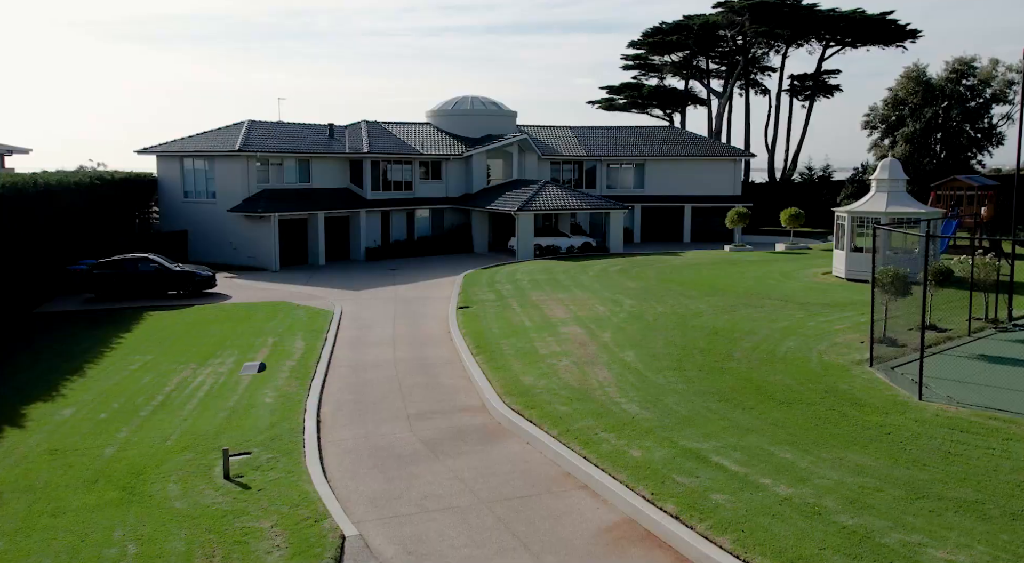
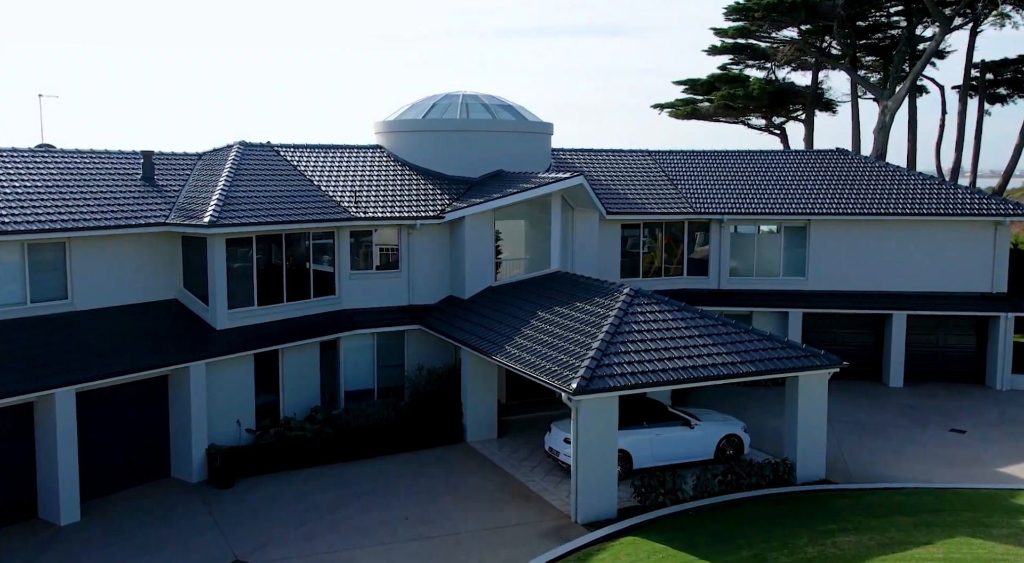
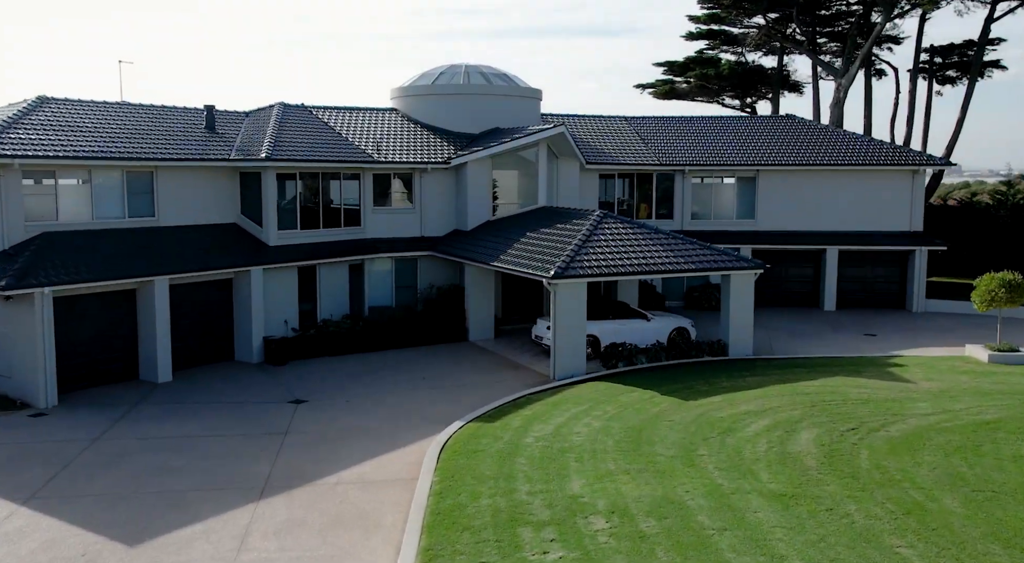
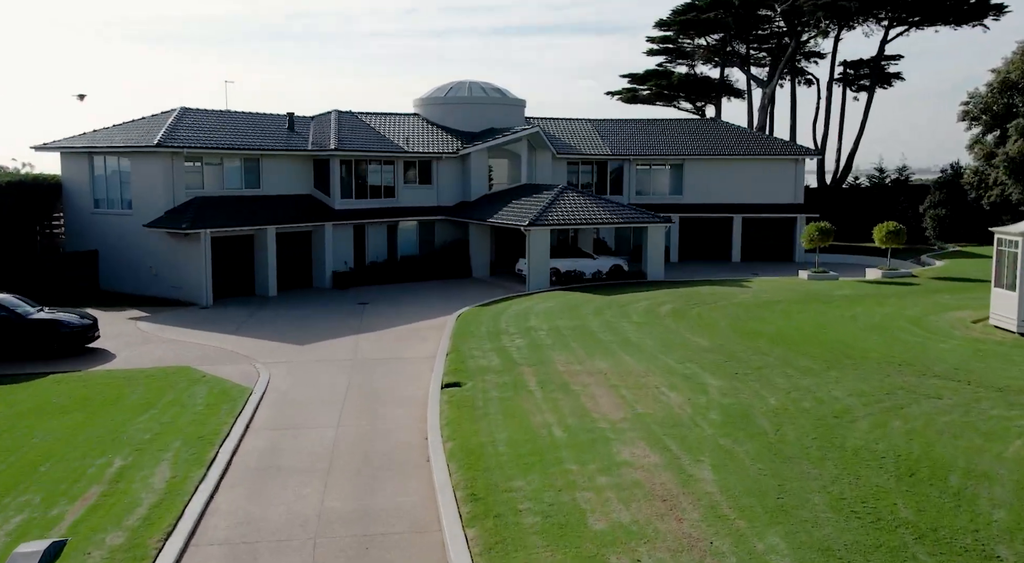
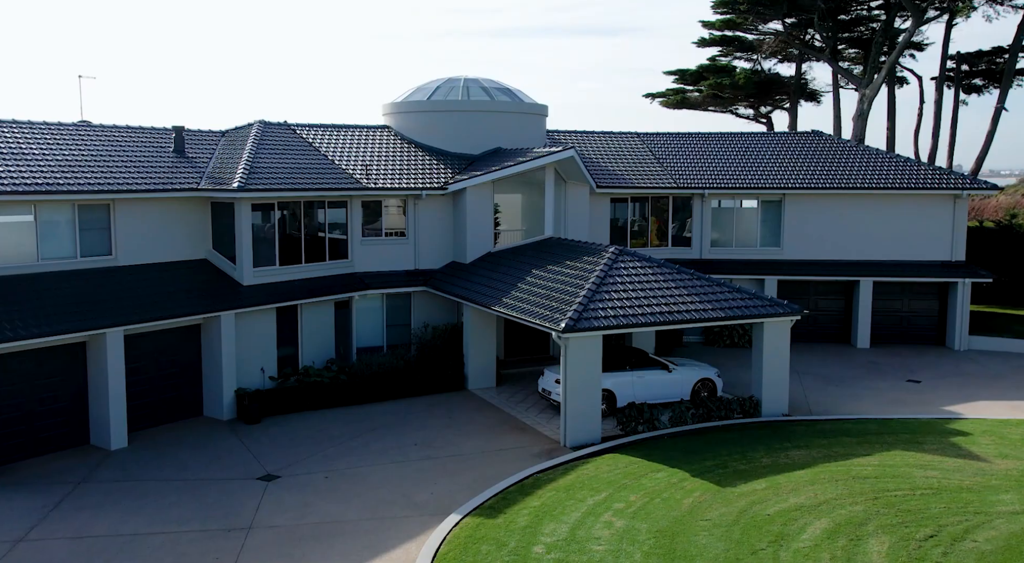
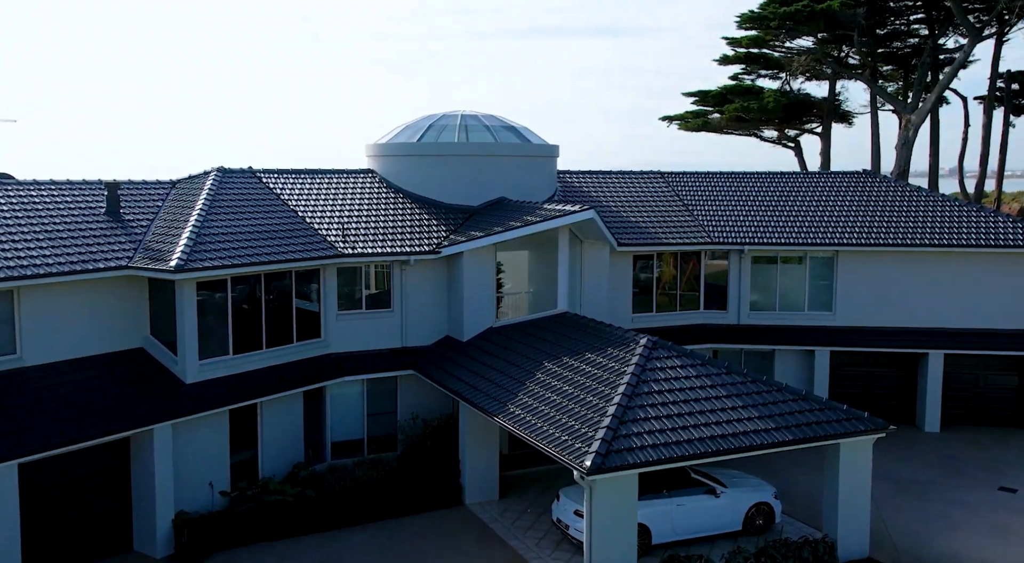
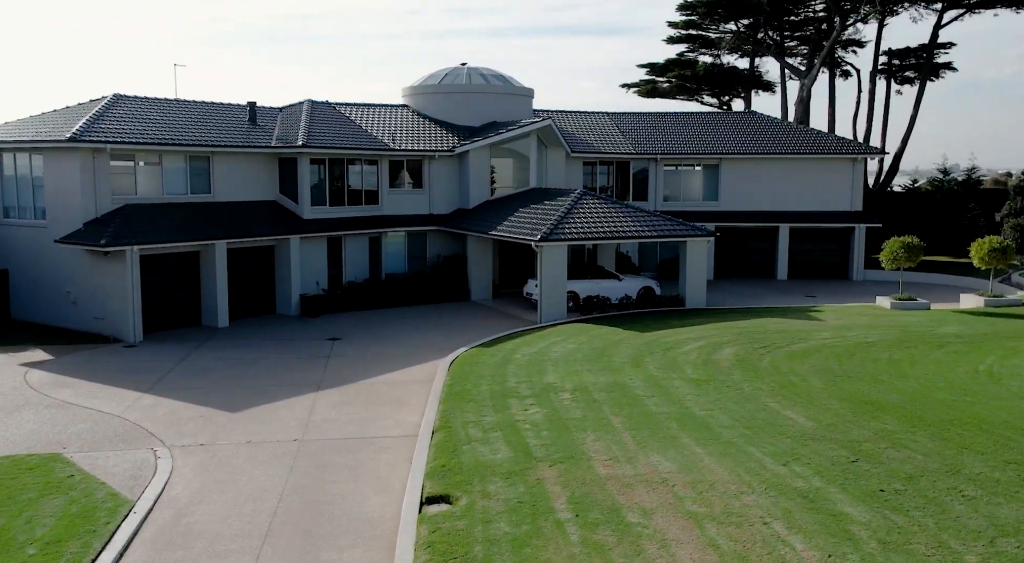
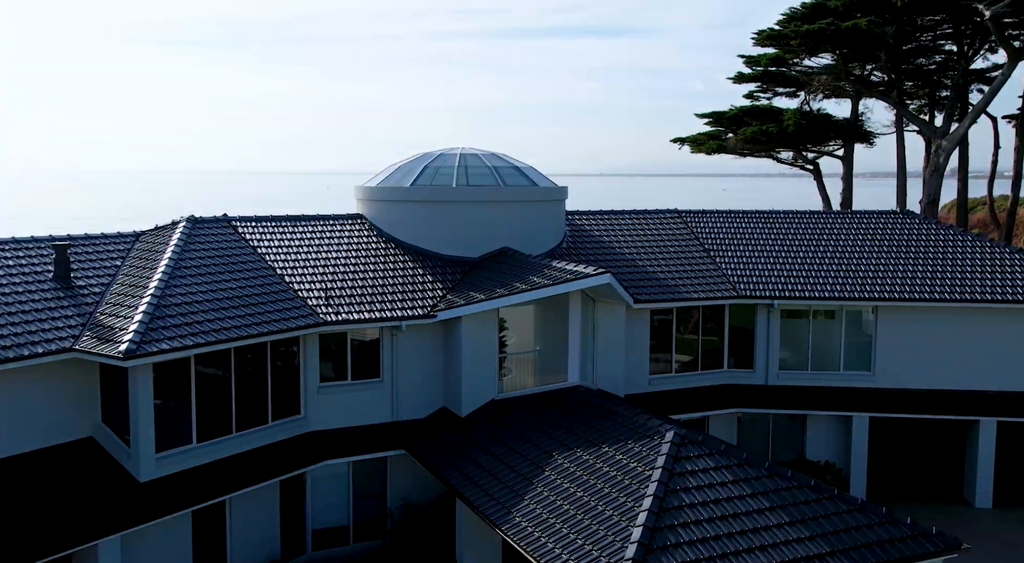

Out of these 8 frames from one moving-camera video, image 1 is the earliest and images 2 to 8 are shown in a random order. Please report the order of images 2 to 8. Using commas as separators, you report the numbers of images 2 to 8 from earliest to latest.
4, 7, 3, 5, 2, 6, 8
